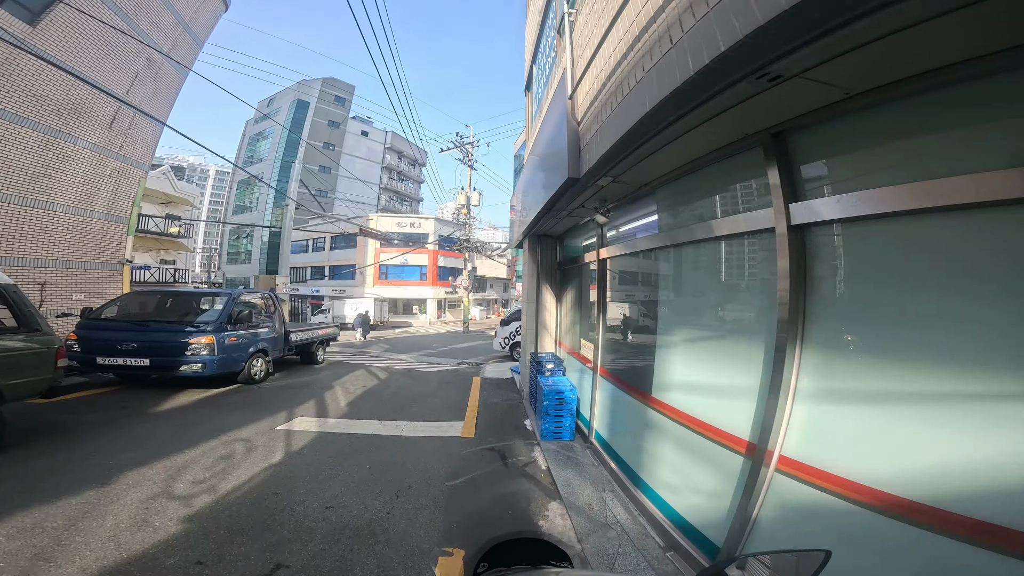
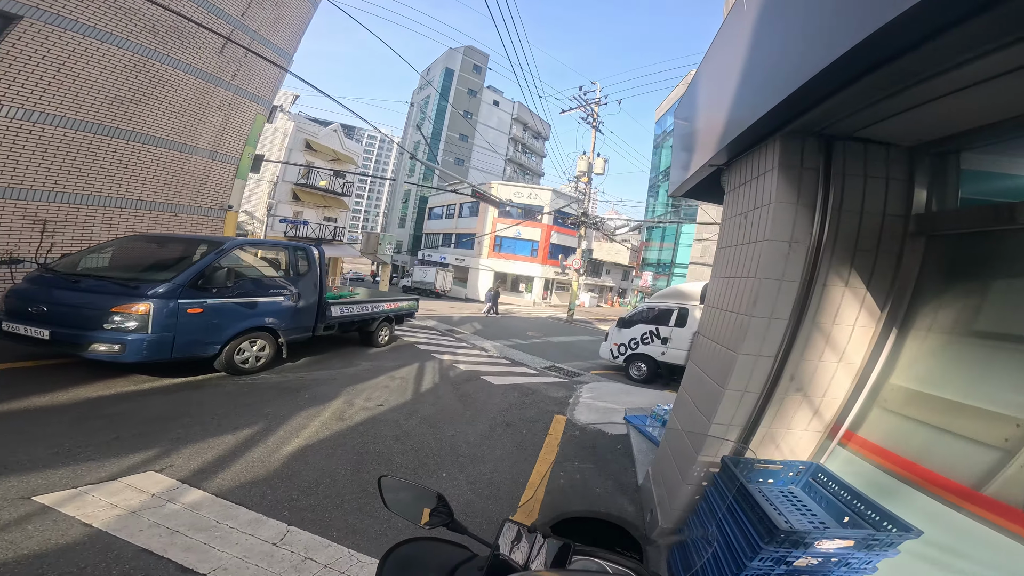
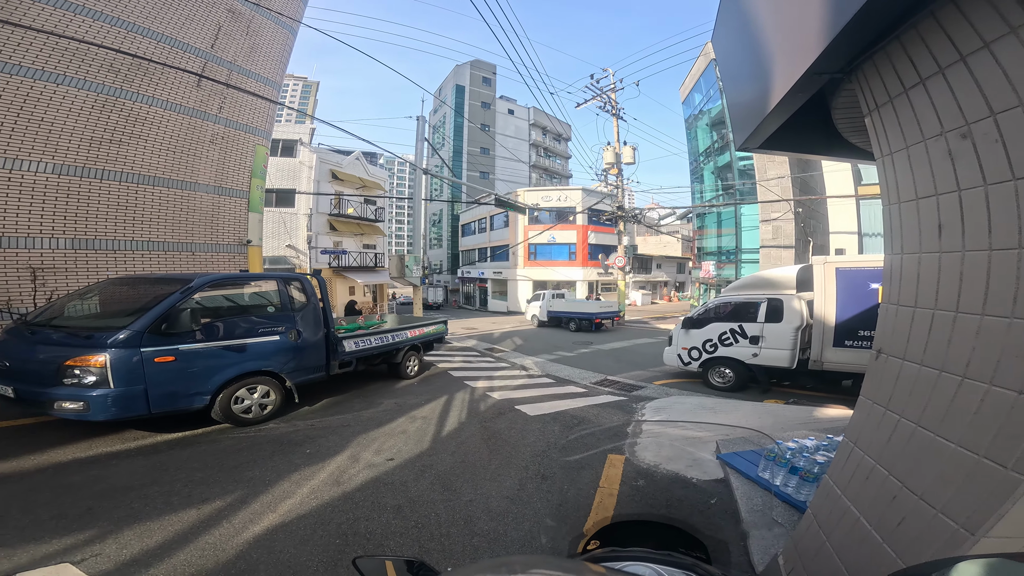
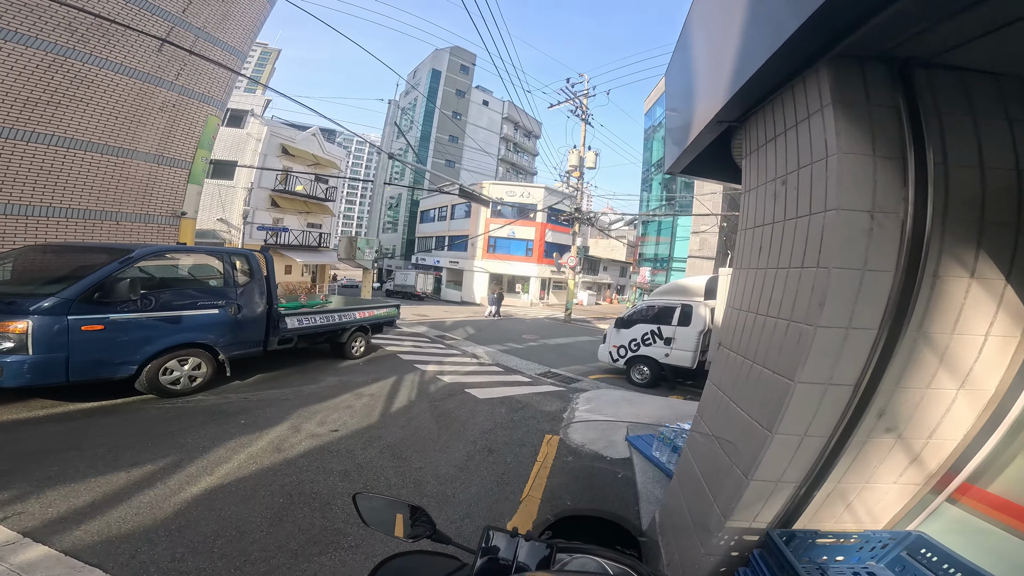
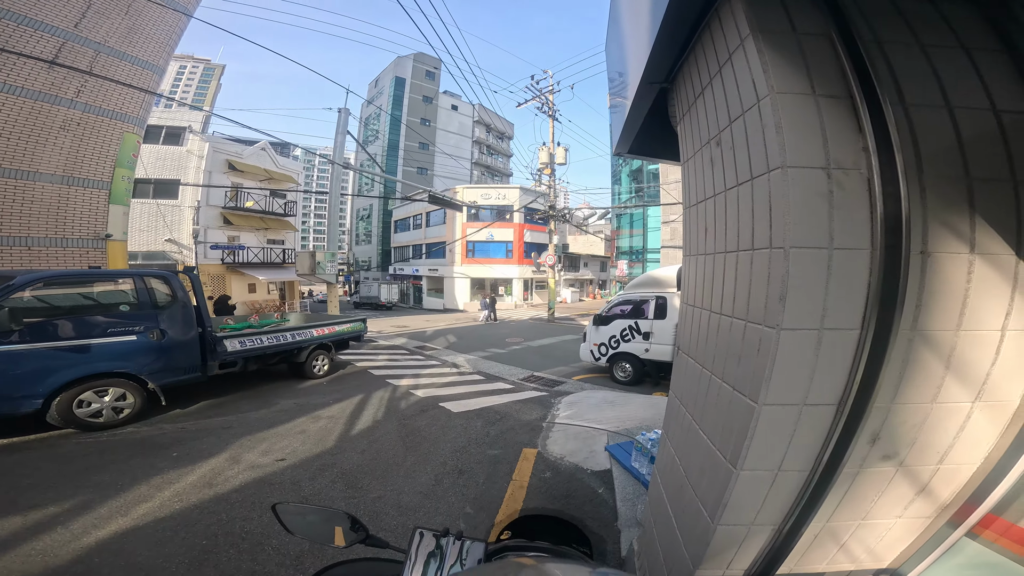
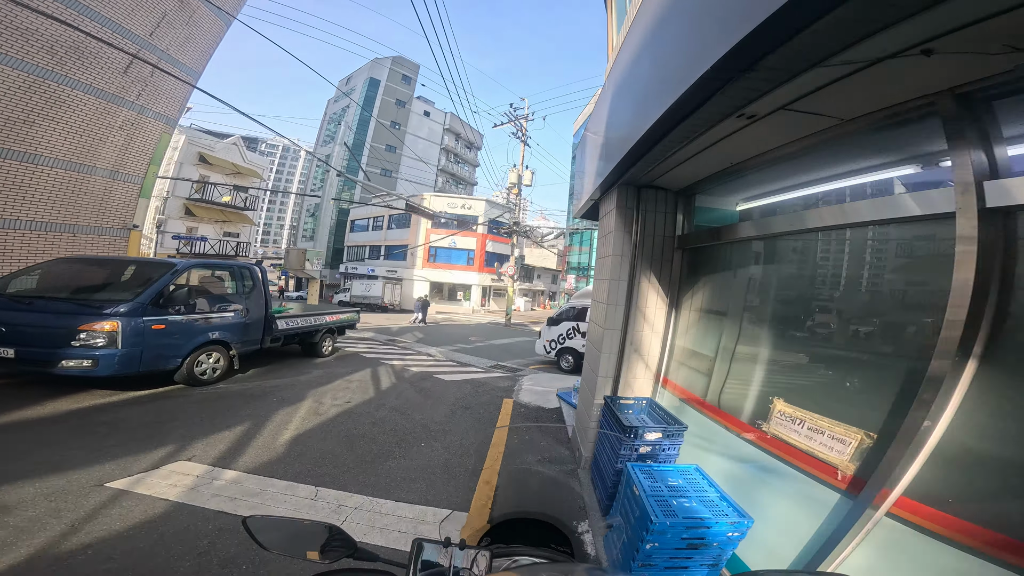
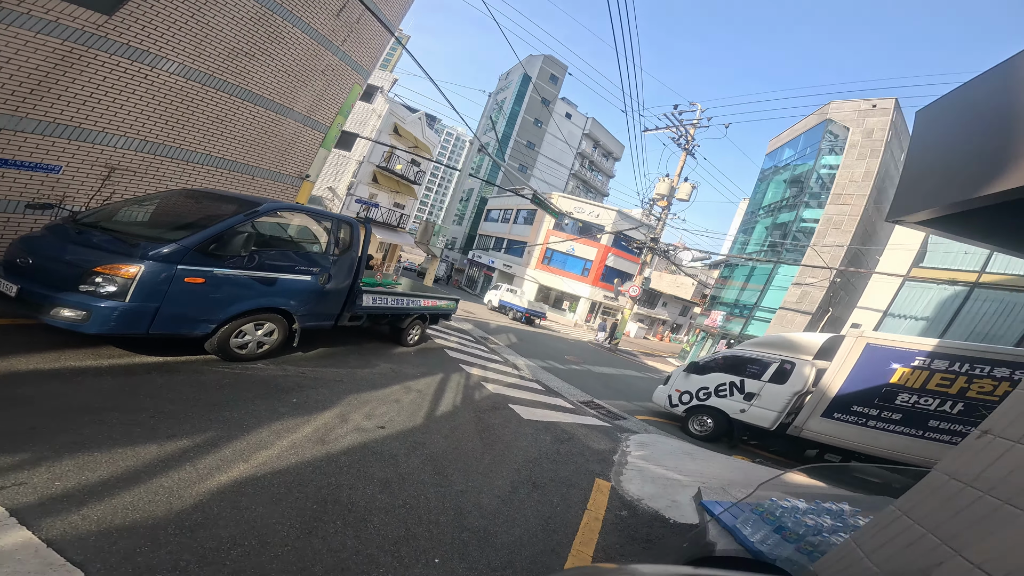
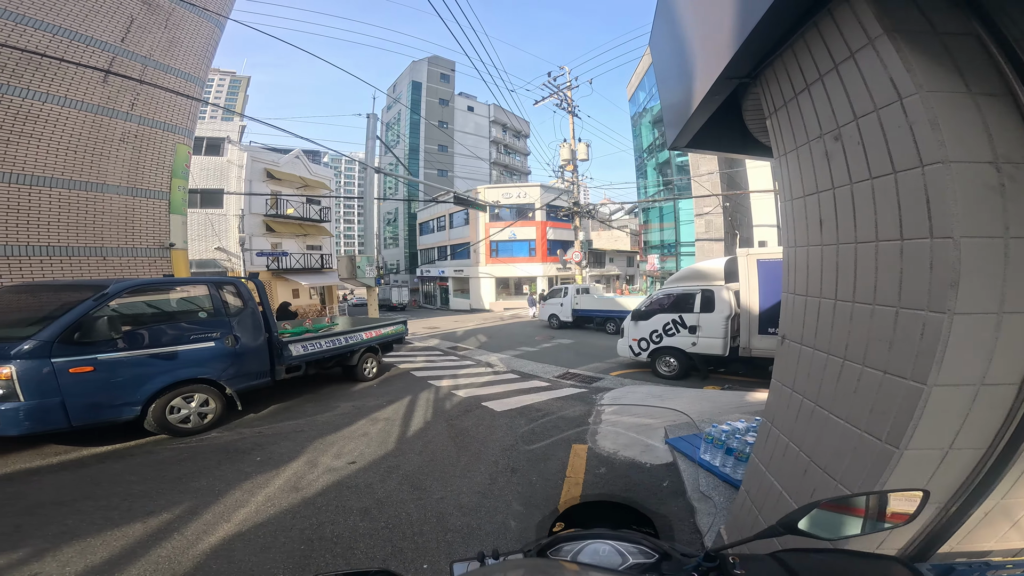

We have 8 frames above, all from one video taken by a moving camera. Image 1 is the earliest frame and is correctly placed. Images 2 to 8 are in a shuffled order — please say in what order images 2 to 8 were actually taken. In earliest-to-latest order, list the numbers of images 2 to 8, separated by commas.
6, 2, 4, 5, 8, 3, 7
